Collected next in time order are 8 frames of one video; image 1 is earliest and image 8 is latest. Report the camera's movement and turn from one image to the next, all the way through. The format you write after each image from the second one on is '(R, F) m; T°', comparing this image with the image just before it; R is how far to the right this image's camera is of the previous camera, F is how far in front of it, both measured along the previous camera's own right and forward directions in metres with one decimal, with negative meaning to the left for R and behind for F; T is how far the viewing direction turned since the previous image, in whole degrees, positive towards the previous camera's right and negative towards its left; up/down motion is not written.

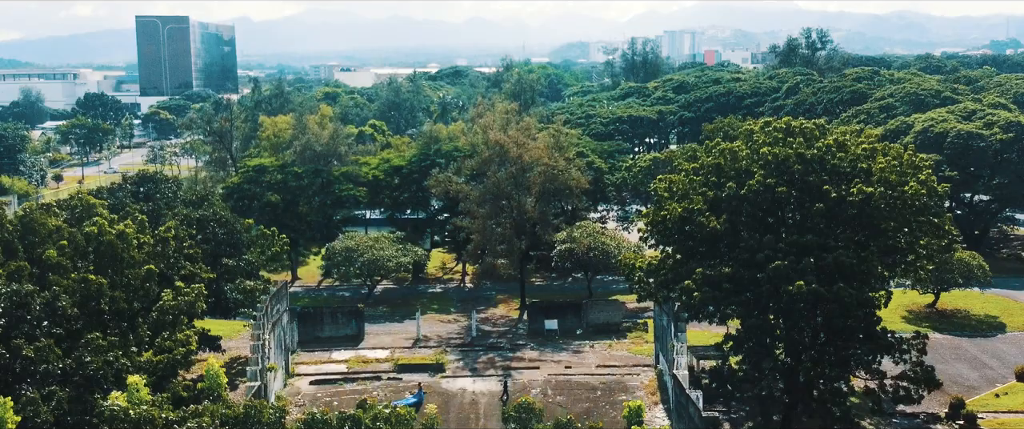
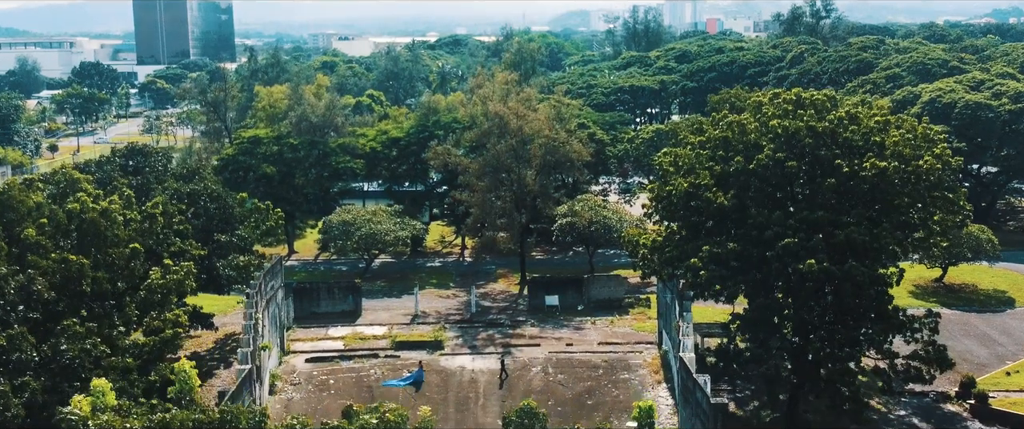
(0.0, +0.7) m; 0°
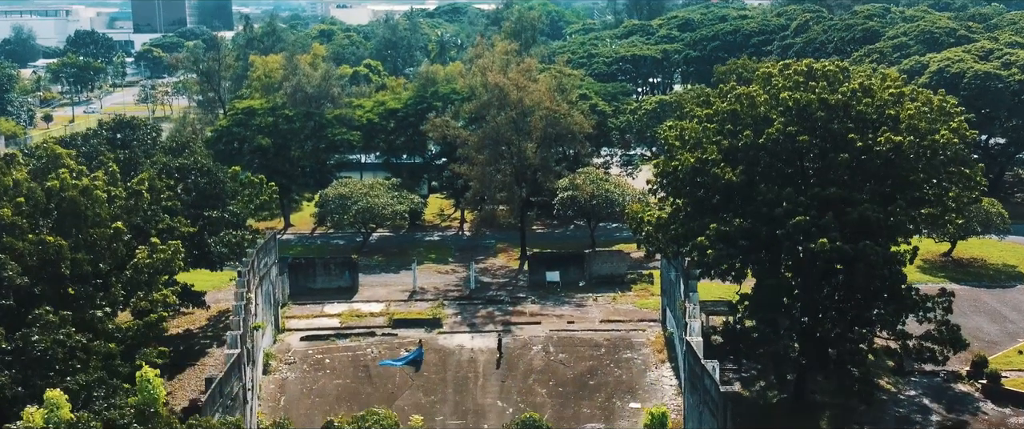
(0.0, +0.8) m; 0°
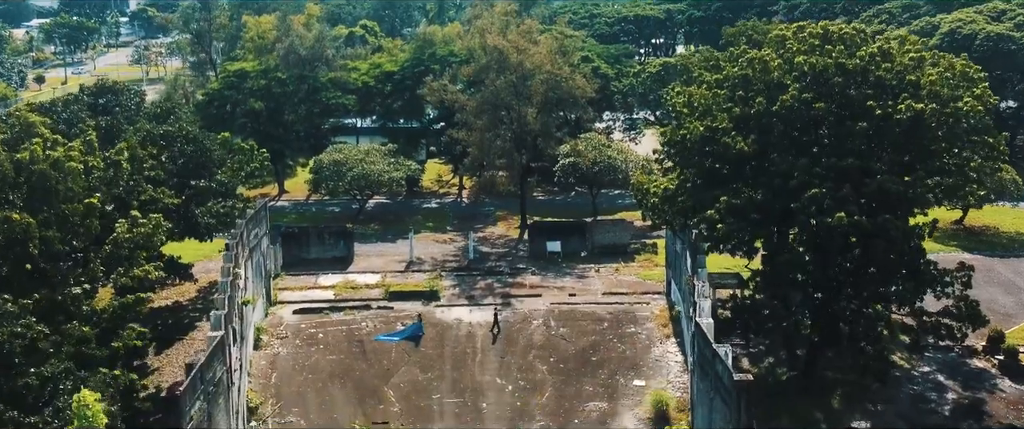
(0.0, +1.0) m; 0°
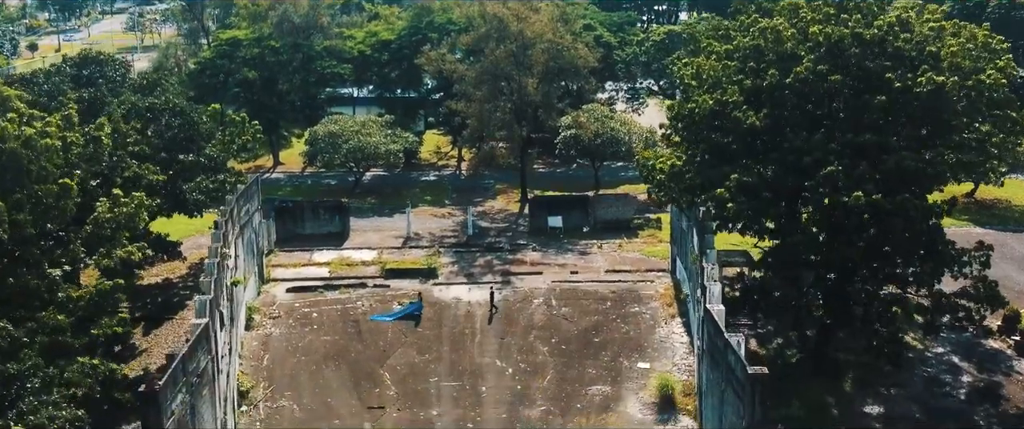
(0.0, +0.9) m; 0°
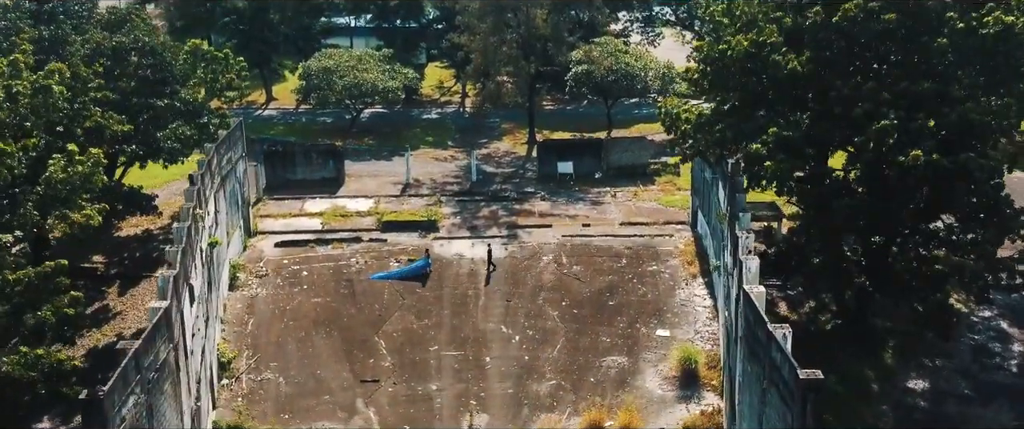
(0.0, +2.1) m; 0°
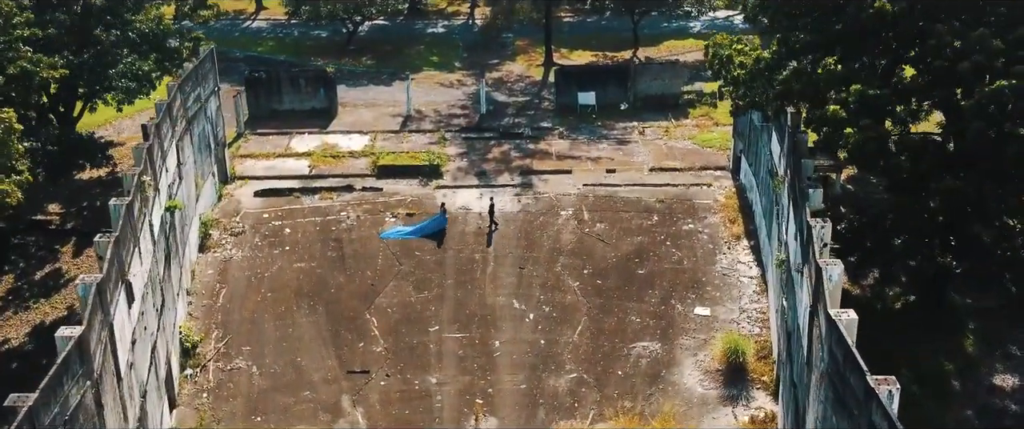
(0.0, +3.1) m; -1°
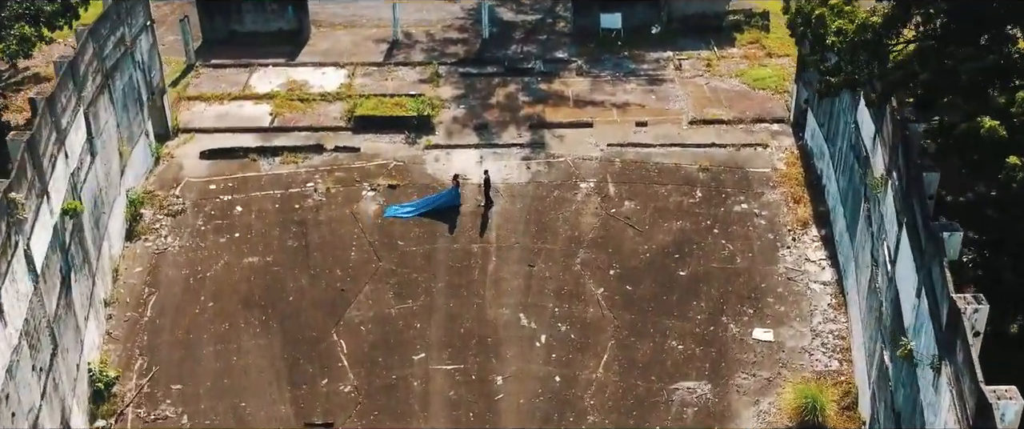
(0.0, +4.0) m; 0°
